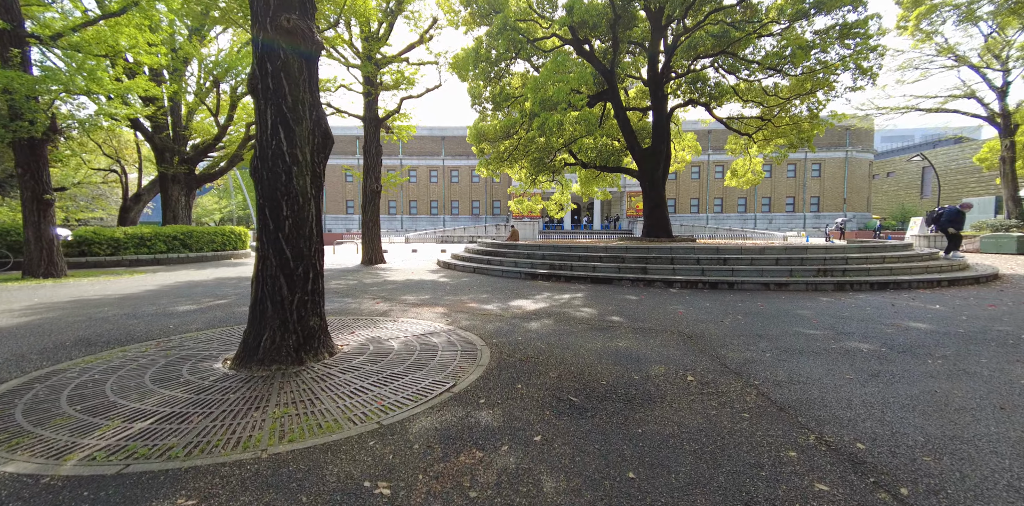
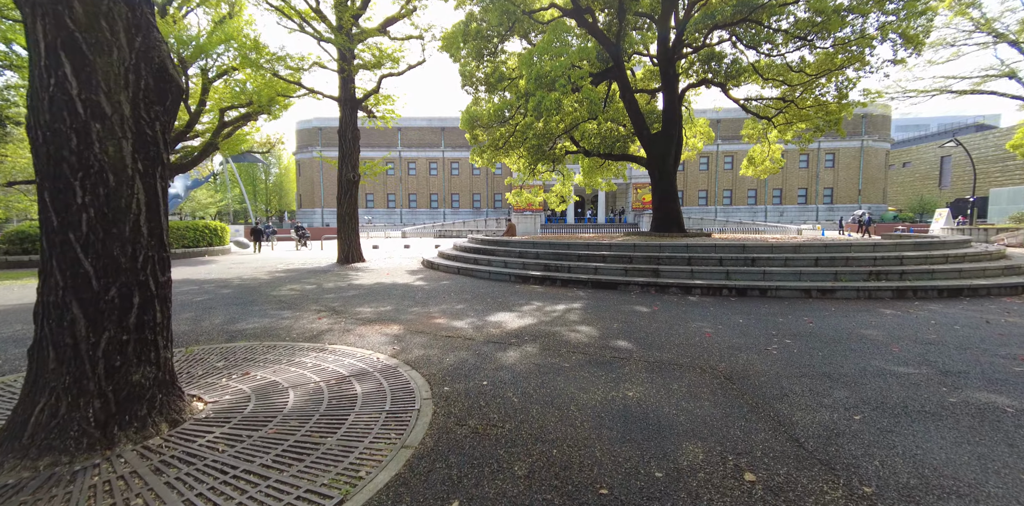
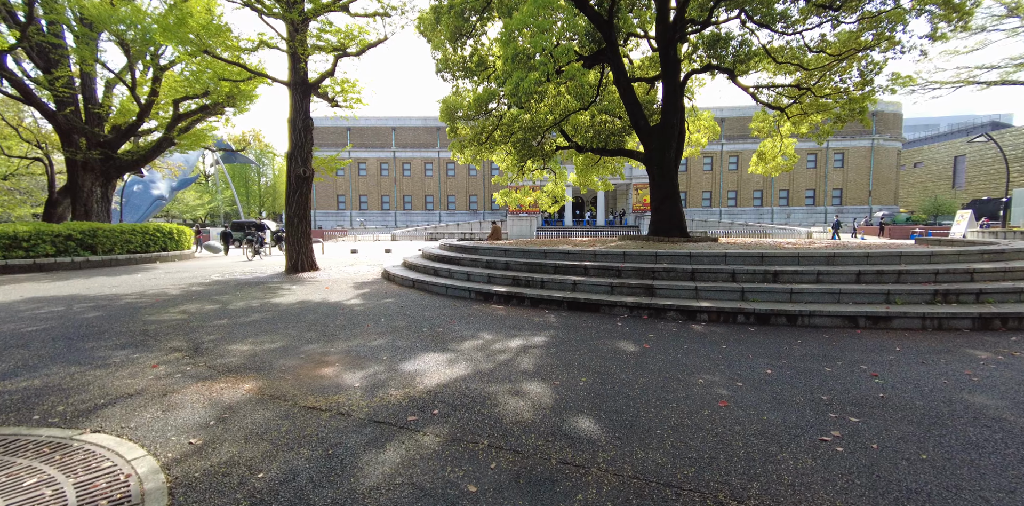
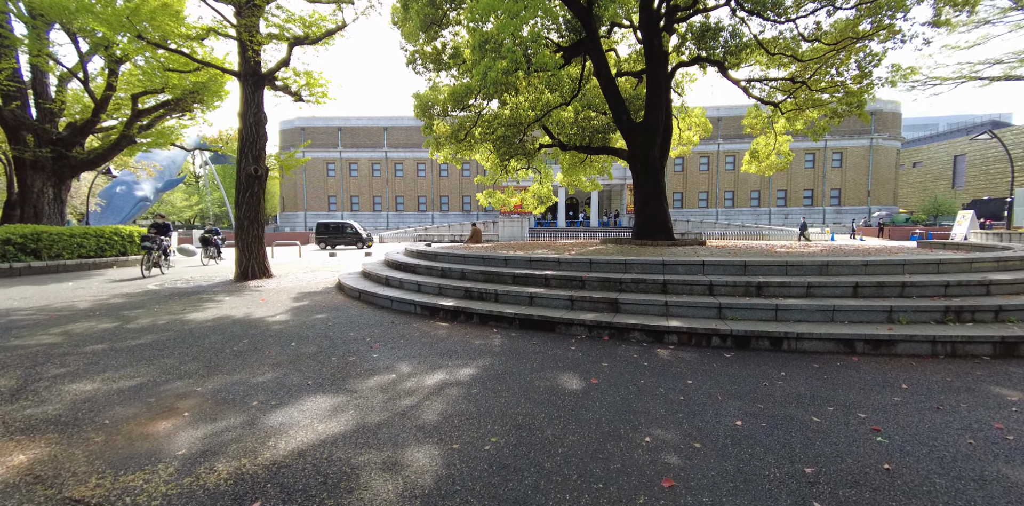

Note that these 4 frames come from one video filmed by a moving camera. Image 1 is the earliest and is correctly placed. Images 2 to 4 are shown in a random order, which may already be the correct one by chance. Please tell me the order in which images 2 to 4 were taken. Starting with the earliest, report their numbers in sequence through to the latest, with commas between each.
2, 3, 4
